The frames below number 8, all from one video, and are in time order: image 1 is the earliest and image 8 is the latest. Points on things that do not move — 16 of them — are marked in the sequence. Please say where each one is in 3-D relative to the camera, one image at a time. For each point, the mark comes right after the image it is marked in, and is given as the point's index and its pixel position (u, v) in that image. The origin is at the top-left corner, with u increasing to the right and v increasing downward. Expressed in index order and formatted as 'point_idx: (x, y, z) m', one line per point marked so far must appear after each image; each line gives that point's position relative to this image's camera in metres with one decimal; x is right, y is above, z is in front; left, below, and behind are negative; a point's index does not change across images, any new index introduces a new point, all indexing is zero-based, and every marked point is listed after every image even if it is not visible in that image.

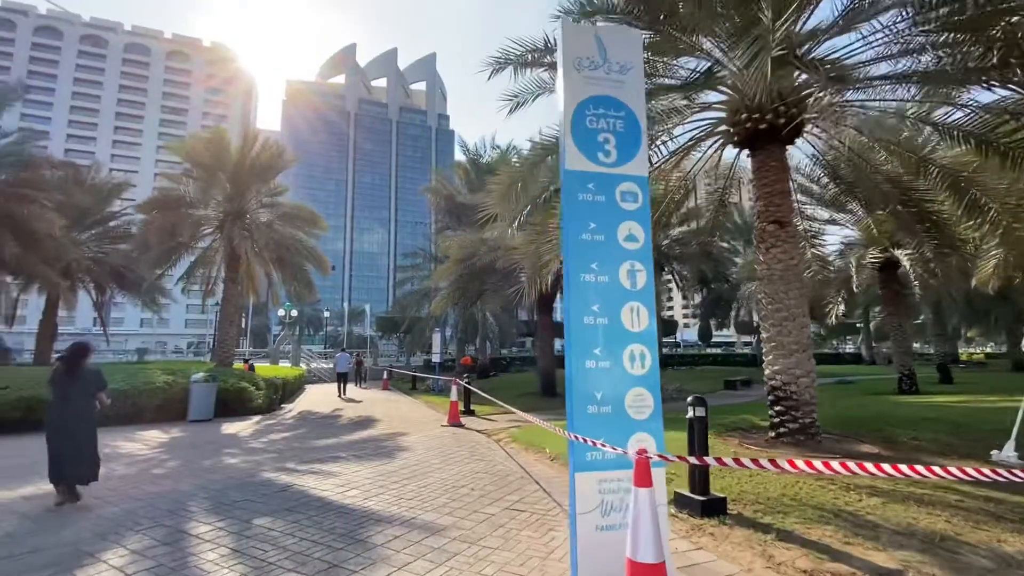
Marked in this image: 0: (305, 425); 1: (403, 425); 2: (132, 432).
0: (-5.1, -3.3, +11.8) m
1: (-2.6, -3.3, +11.6) m
2: (-8.2, -3.1, +10.4) m
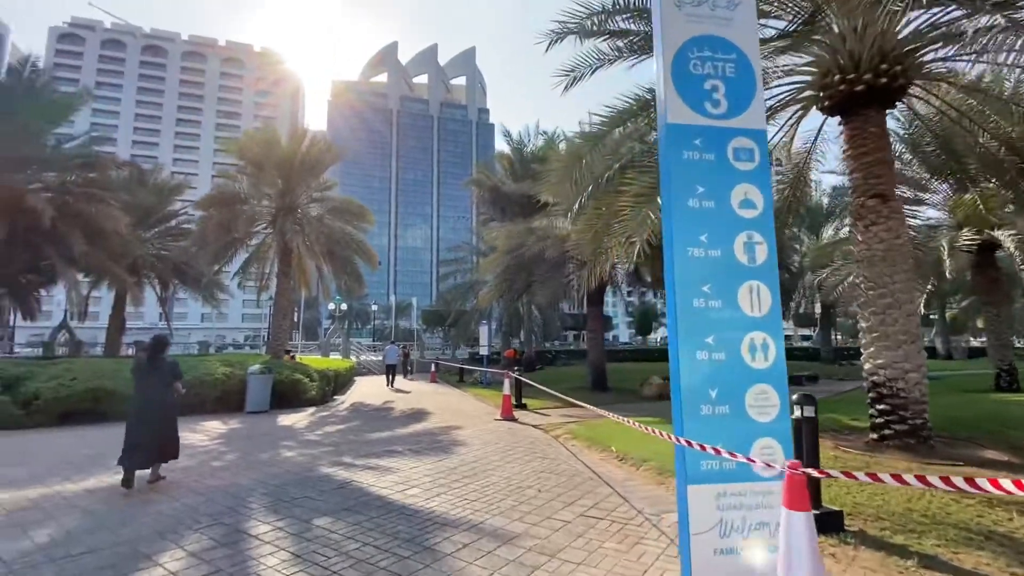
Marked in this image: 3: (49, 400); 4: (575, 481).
0: (-3.7, -3.1, +11.7) m
1: (-1.3, -3.0, +11.3) m
2: (-6.9, -2.9, +10.6) m
3: (-9.2, -2.2, +9.6) m
4: (+0.7, -2.4, +5.9) m
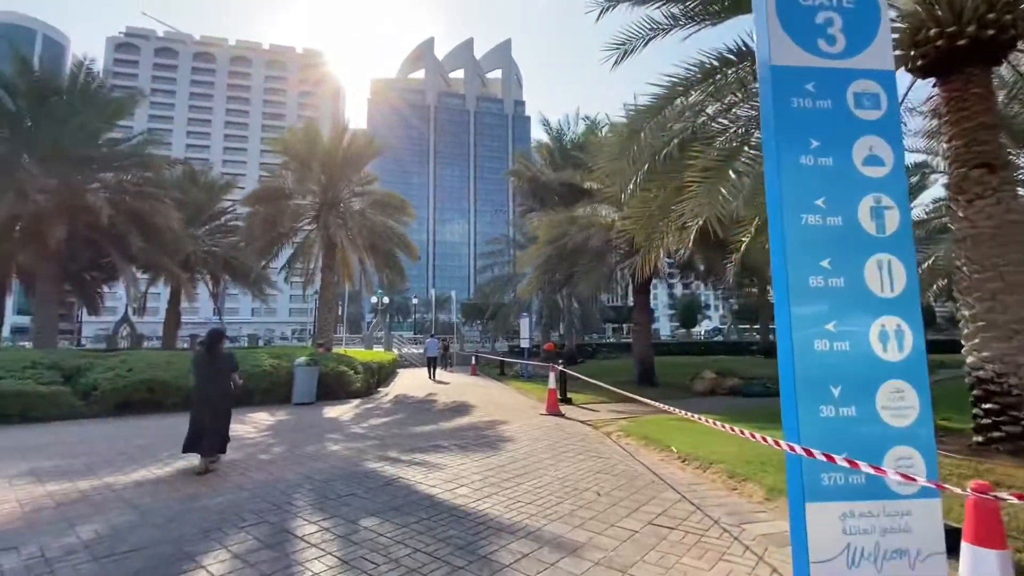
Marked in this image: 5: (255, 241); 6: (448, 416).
0: (-2.6, -2.9, +11.6) m
1: (-0.2, -2.8, +11.0) m
2: (-5.9, -2.8, +10.7) m
3: (-8.3, -2.1, +9.9) m
4: (+1.4, -2.2, +5.4) m
5: (-10.2, +1.8, +19.2) m
6: (-1.4, -2.8, +10.7) m
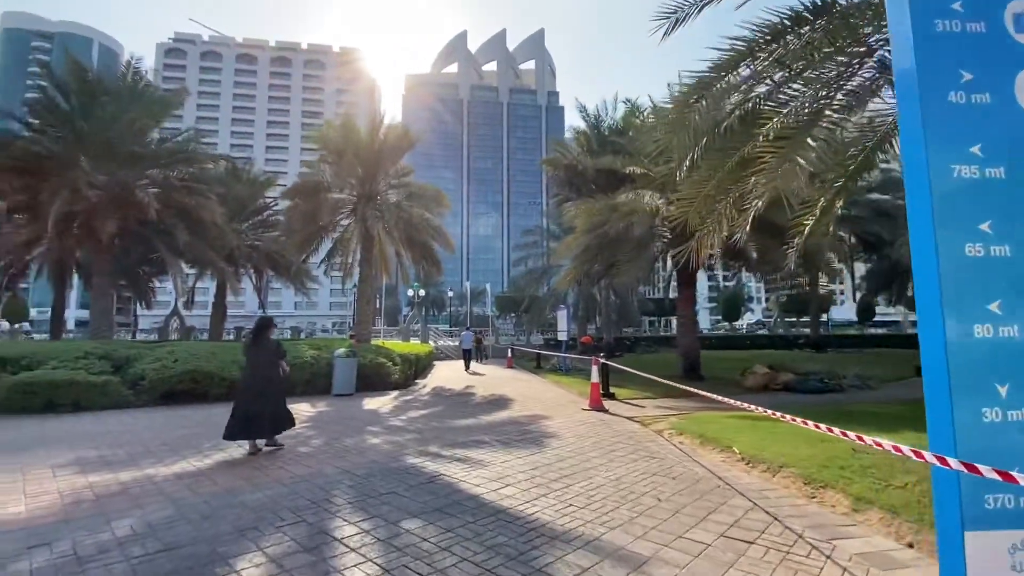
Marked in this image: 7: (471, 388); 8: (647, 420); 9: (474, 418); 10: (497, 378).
0: (-1.7, -2.7, +11.3) m
1: (+0.7, -2.6, +10.6) m
2: (-5.0, -2.6, +10.7) m
3: (-7.4, -1.9, +10.0) m
4: (+1.9, -2.0, +4.9) m
5: (-8.7, +2.1, +19.4) m
6: (-0.5, -2.6, +10.4) m
7: (-1.2, -3.0, +14.3) m
8: (+2.4, -2.4, +8.8) m
9: (-0.7, -2.5, +9.1) m
10: (-0.6, -3.4, +18.2) m
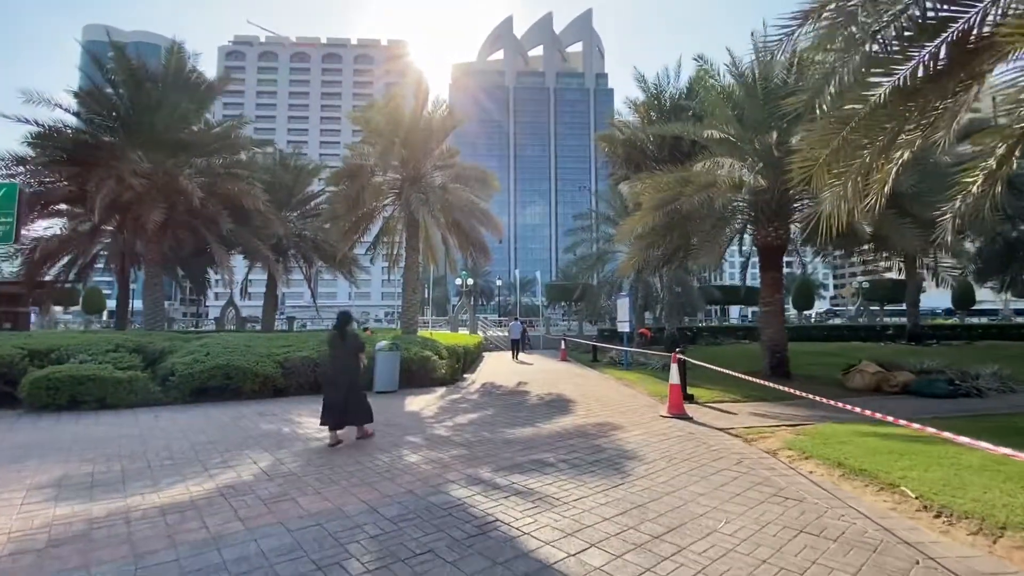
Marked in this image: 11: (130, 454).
0: (-0.4, -2.4, +10.0) m
1: (+1.8, -2.3, +9.0) m
2: (-3.8, -2.3, +9.7) m
3: (-6.3, -1.7, +9.2) m
4: (+2.5, -1.8, +3.2) m
5: (-6.6, +2.6, +18.6) m
6: (+0.6, -2.3, +8.9) m
7: (+0.4, -2.6, +12.8) m
8: (+3.4, -2.1, +7.0) m
9: (+0.3, -2.2, +7.7) m
10: (+1.4, -2.9, +16.7) m
11: (-4.6, -2.0, +5.8) m
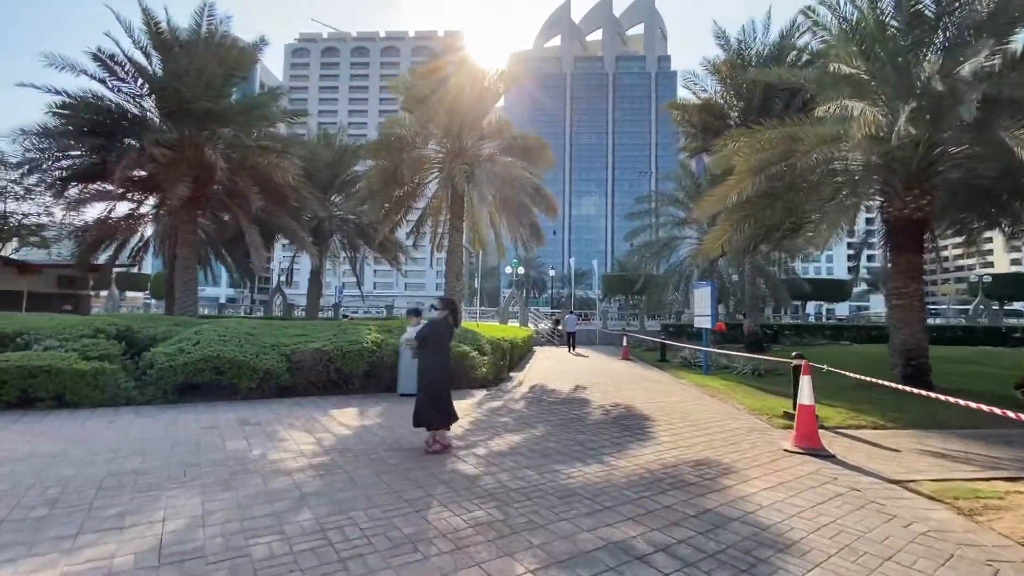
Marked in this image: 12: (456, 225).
0: (+0.5, -2.0, +7.7) m
1: (+2.6, -2.0, +6.4) m
2: (-2.9, -1.9, +7.7) m
3: (-5.4, -1.3, +7.5) m
4: (+2.6, -1.6, +0.6) m
5: (-4.7, +3.1, +16.8) m
6: (+1.4, -2.0, +6.5) m
7: (+1.6, -2.2, +10.4) m
8: (+4.0, -1.9, +4.3) m
9: (+0.9, -1.9, +5.3) m
10: (+3.0, -2.5, +14.1) m
11: (-4.1, -1.6, +3.9) m
12: (-2.0, +2.3, +17.1) m
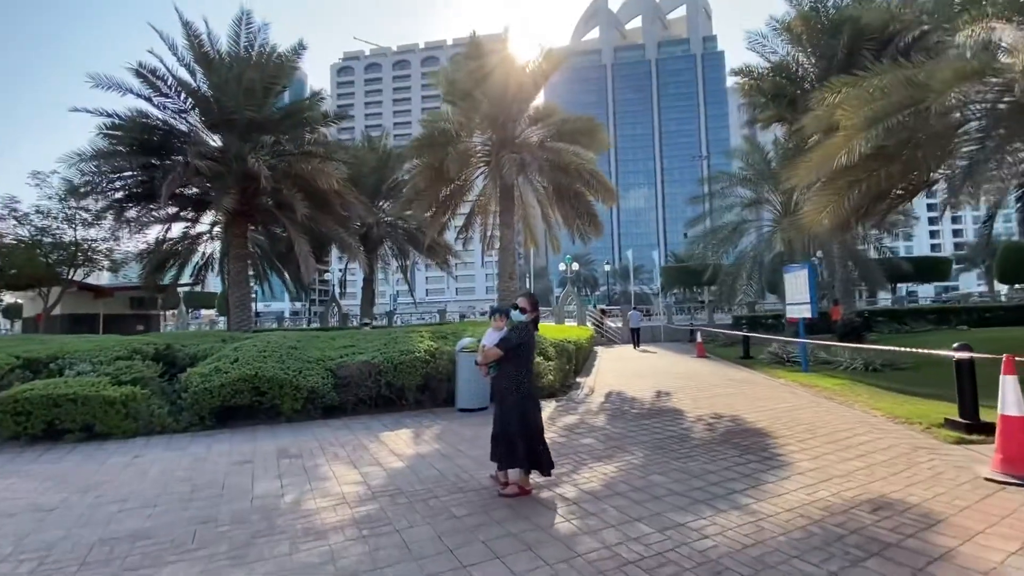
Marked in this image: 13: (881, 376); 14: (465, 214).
0: (+1.5, -1.9, +6.3) m
1: (+3.6, -1.8, +4.8) m
2: (-1.8, -2.0, +6.7) m
3: (-4.4, -1.4, +6.8) m
4: (+2.9, -1.4, -1.0) m
5: (-2.9, +3.0, +15.9) m
6: (+2.3, -1.8, +5.0) m
7: (+2.9, -2.0, +8.9) m
8: (+4.7, -1.5, +2.5) m
9: (+1.8, -1.7, +3.8) m
10: (+4.7, -2.2, +12.4) m
11: (-3.4, -1.8, +3.0) m
12: (-0.2, +2.3, +15.9) m
13: (+8.5, -2.0, +11.1) m
14: (-1.8, +2.9, +18.6) m
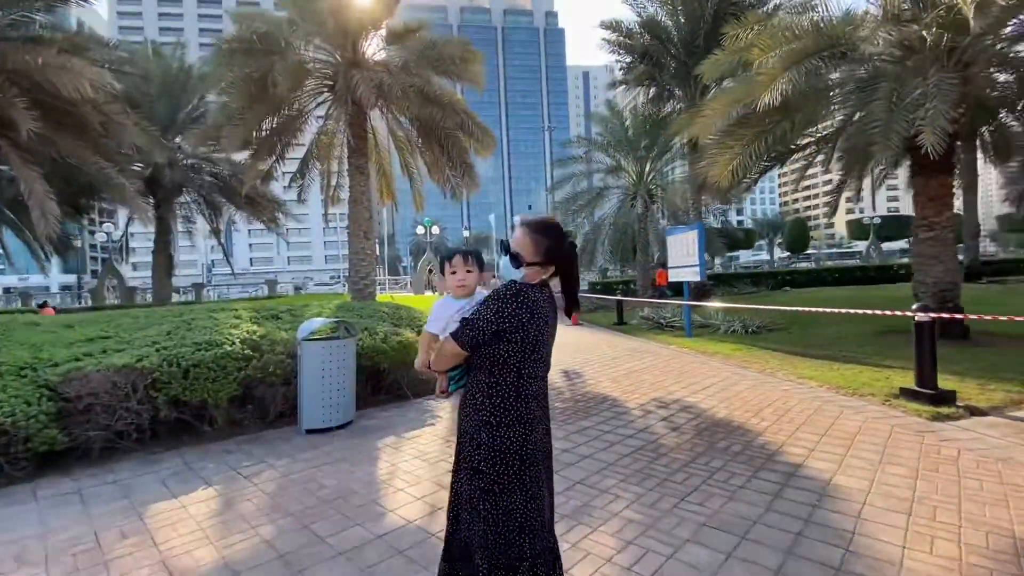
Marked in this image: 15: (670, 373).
0: (+0.6, -1.4, +4.3) m
1: (+3.0, -1.3, +3.5) m
2: (-2.7, -1.5, +3.6) m
3: (-5.1, -1.1, +2.9) m
4: (+4.2, -1.3, -2.2) m
5: (-6.6, +3.9, +11.7) m
6: (+1.8, -1.4, +3.3) m
7: (+1.1, -1.4, +7.2) m
8: (+4.8, -1.2, +1.7) m
9: (+1.6, -1.4, +2.0) m
10: (+1.7, -1.3, +11.1) m
11: (-3.0, -1.6, -0.4) m
12: (-4.0, +3.2, +12.6) m
13: (+5.7, -1.1, +11.0) m
14: (-6.4, +4.0, +14.6) m
15: (+2.4, -1.3, +7.6) m
